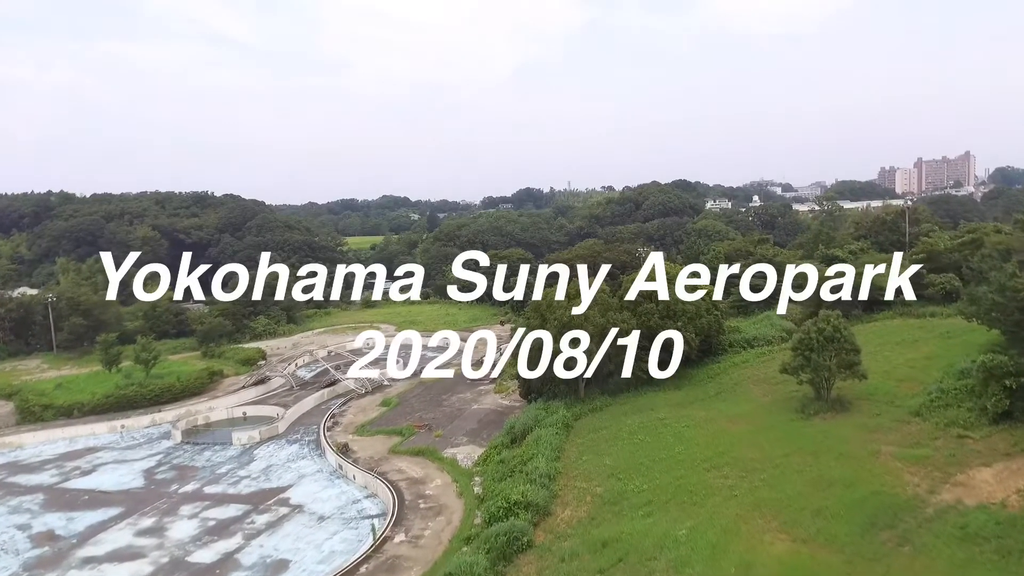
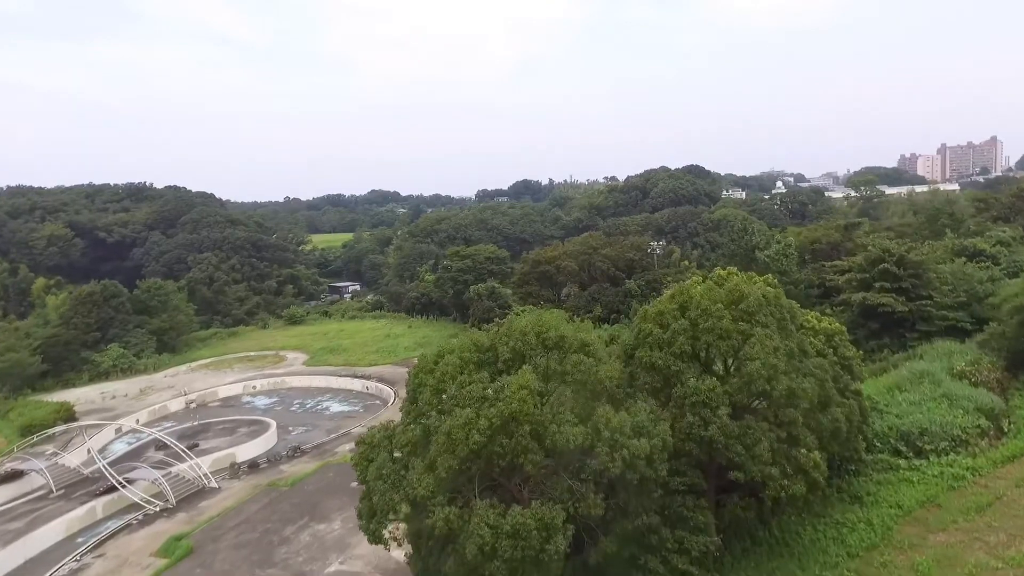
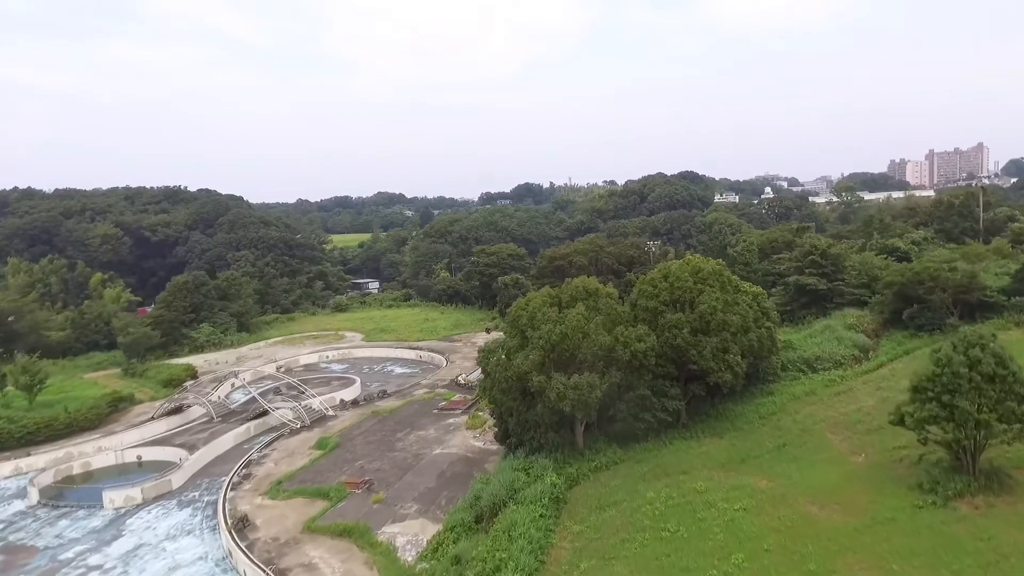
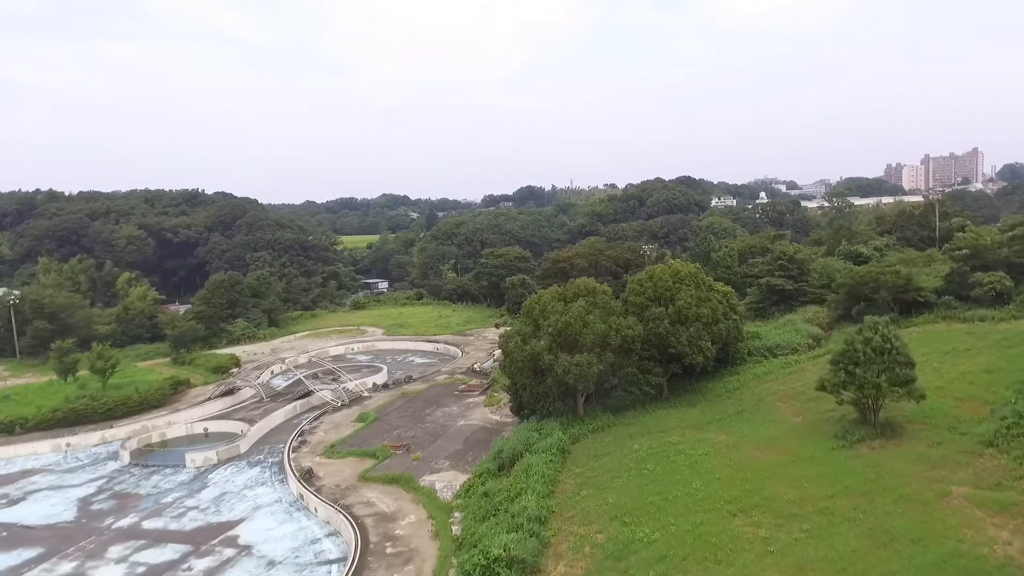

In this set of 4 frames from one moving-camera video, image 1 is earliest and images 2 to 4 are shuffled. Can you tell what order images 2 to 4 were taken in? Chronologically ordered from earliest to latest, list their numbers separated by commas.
4, 3, 2
